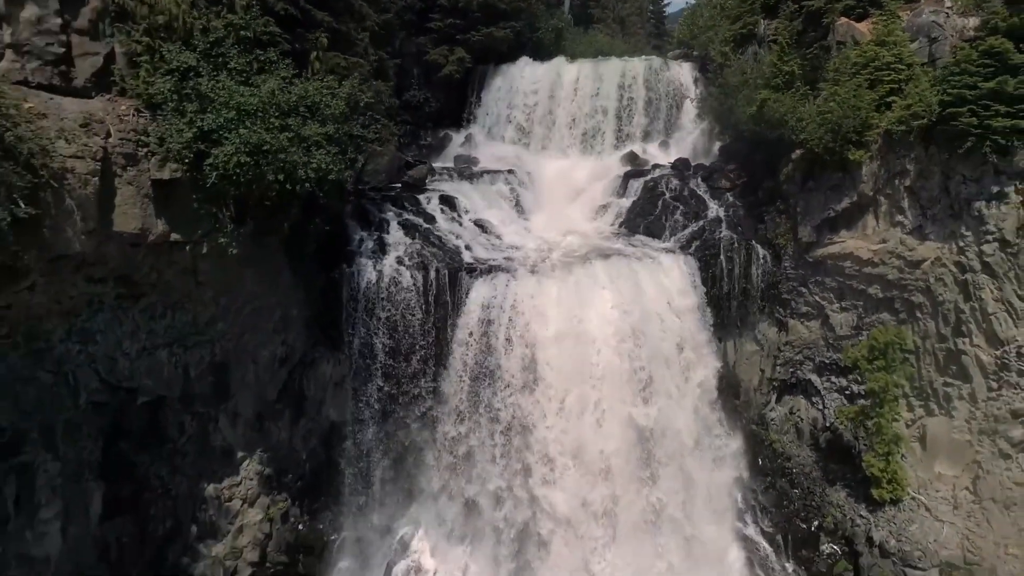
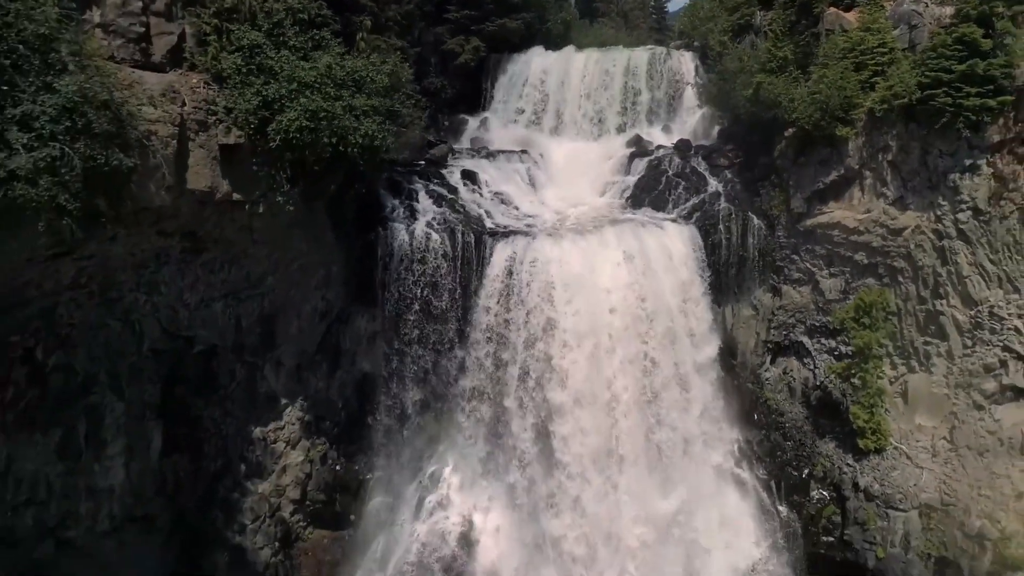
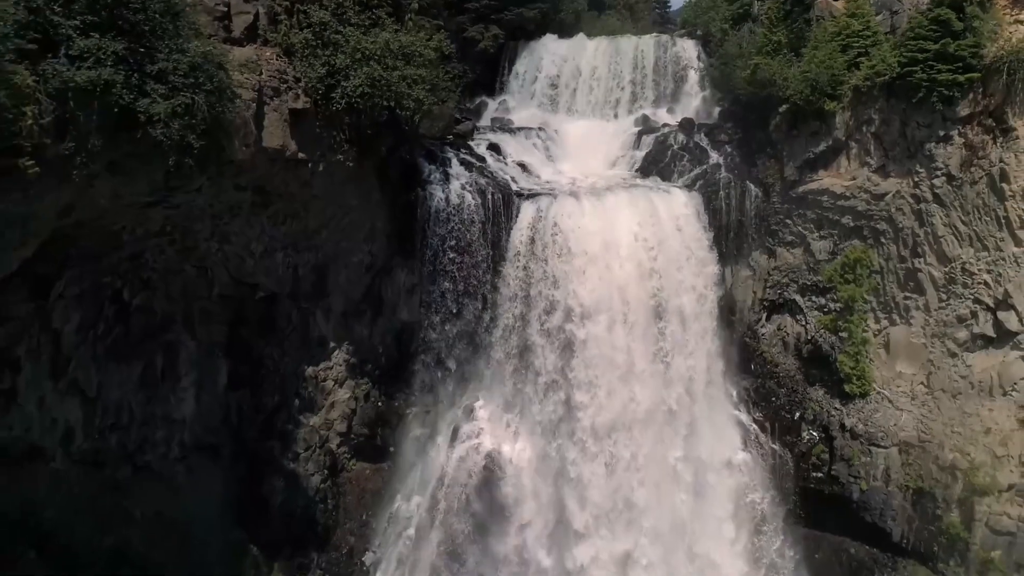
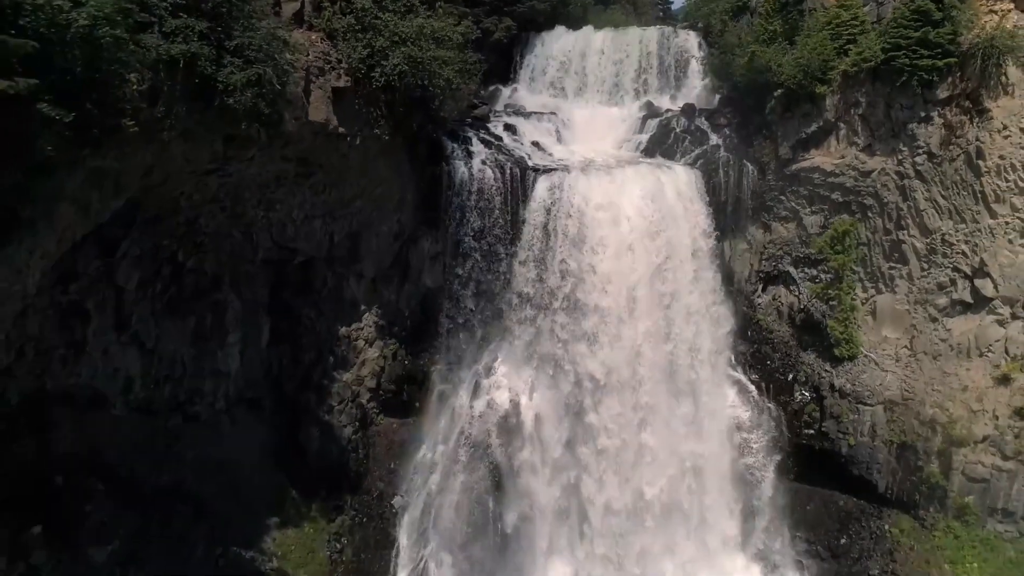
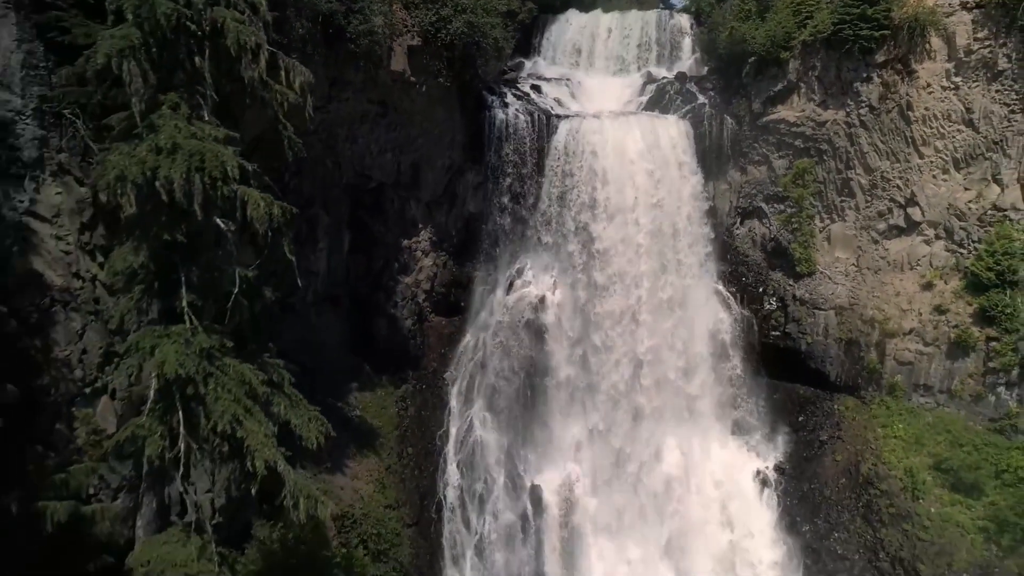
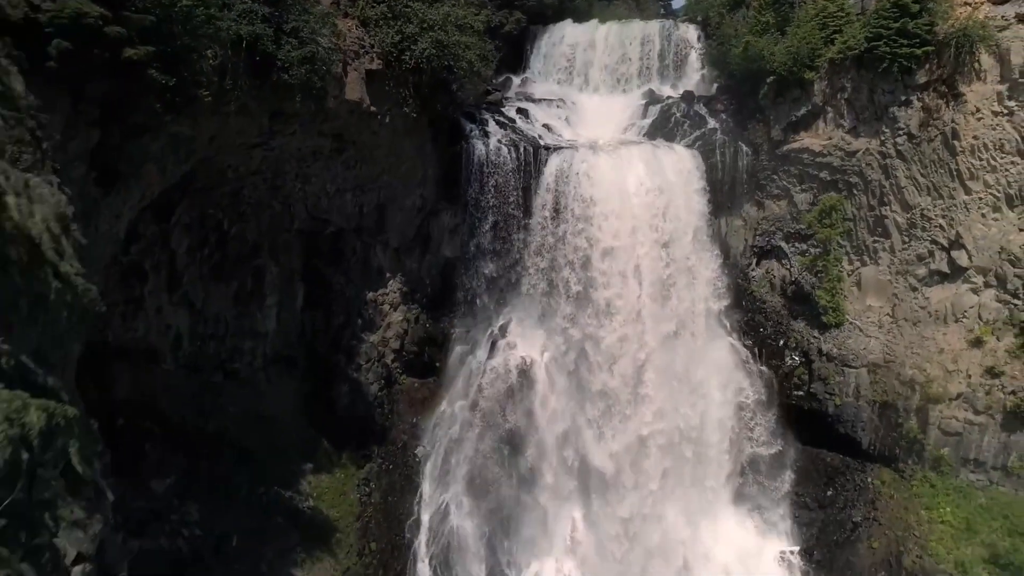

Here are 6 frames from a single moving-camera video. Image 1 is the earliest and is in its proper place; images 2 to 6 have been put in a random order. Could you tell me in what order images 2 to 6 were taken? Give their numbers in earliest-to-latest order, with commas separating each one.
2, 3, 4, 6, 5
